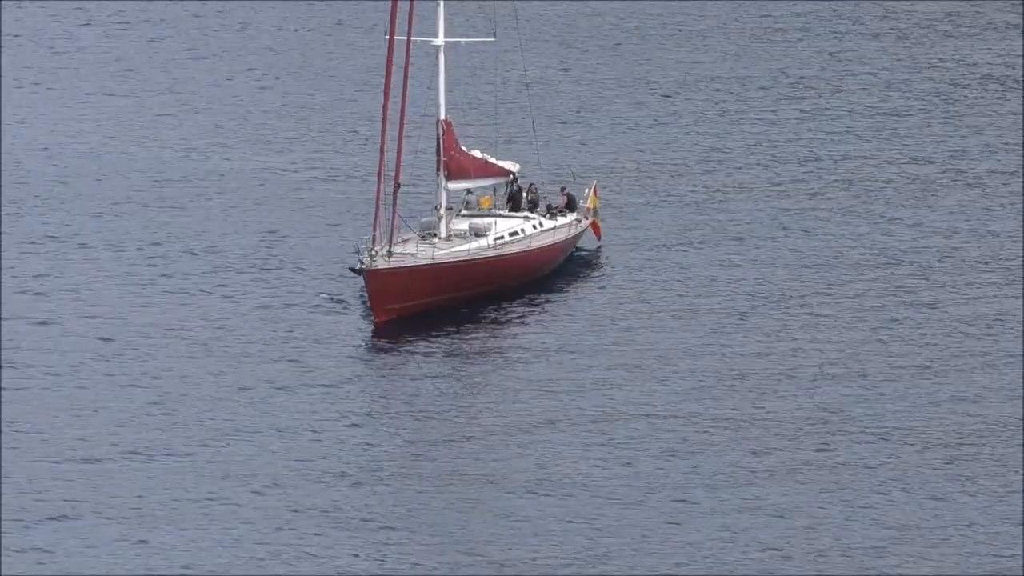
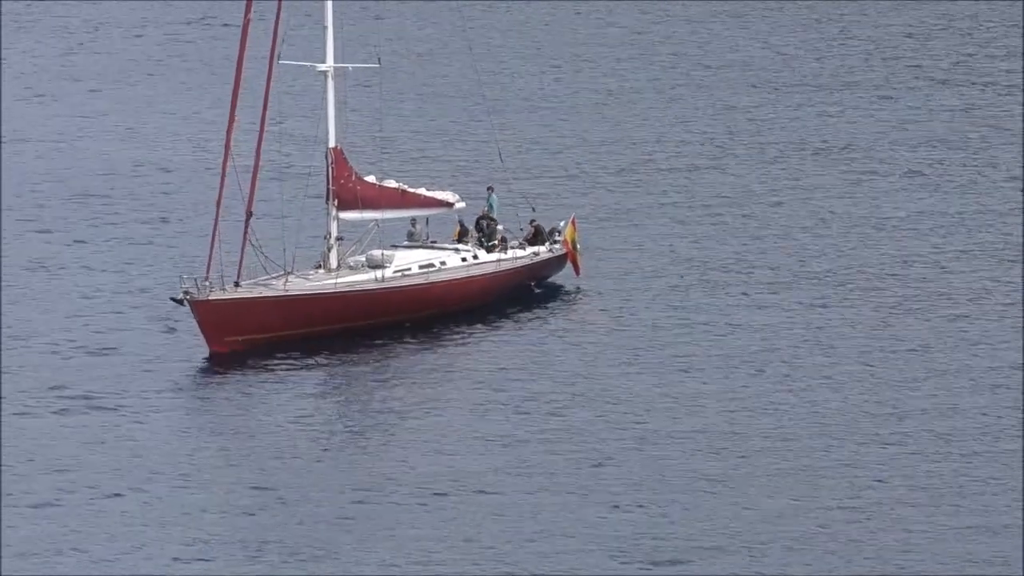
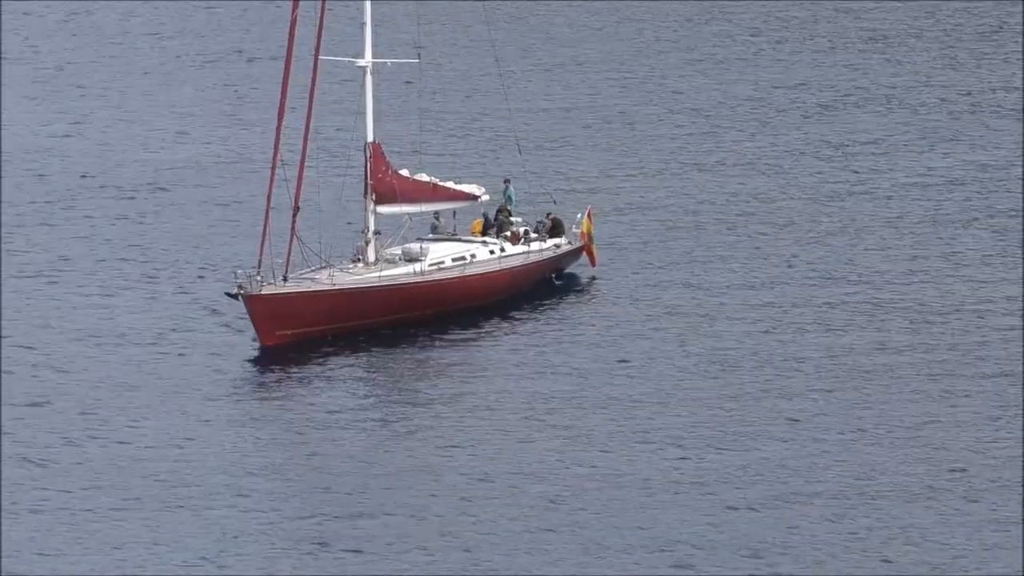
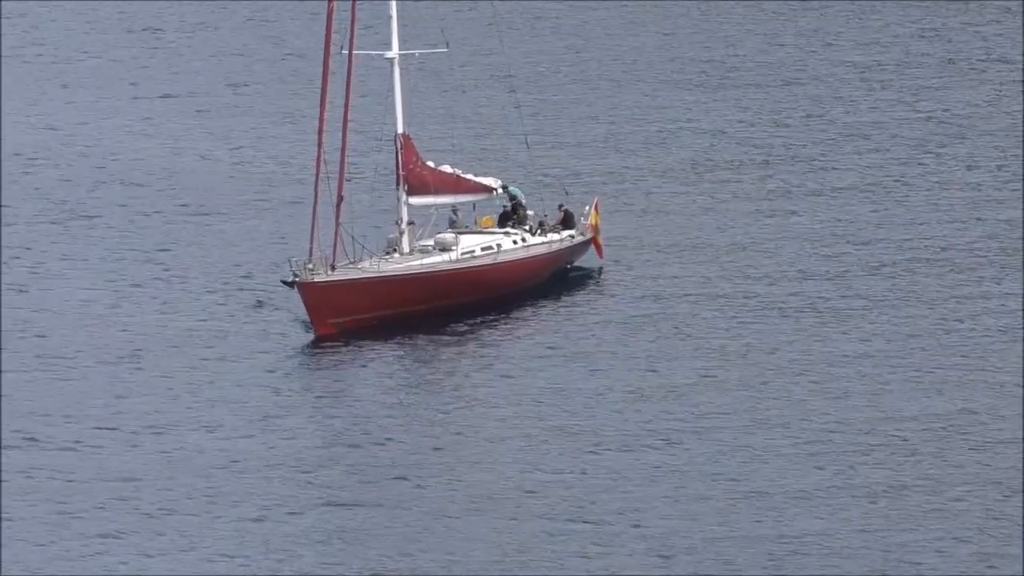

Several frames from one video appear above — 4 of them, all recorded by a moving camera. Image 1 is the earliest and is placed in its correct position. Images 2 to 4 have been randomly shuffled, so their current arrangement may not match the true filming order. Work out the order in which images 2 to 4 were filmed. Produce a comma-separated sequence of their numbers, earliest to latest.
4, 3, 2
